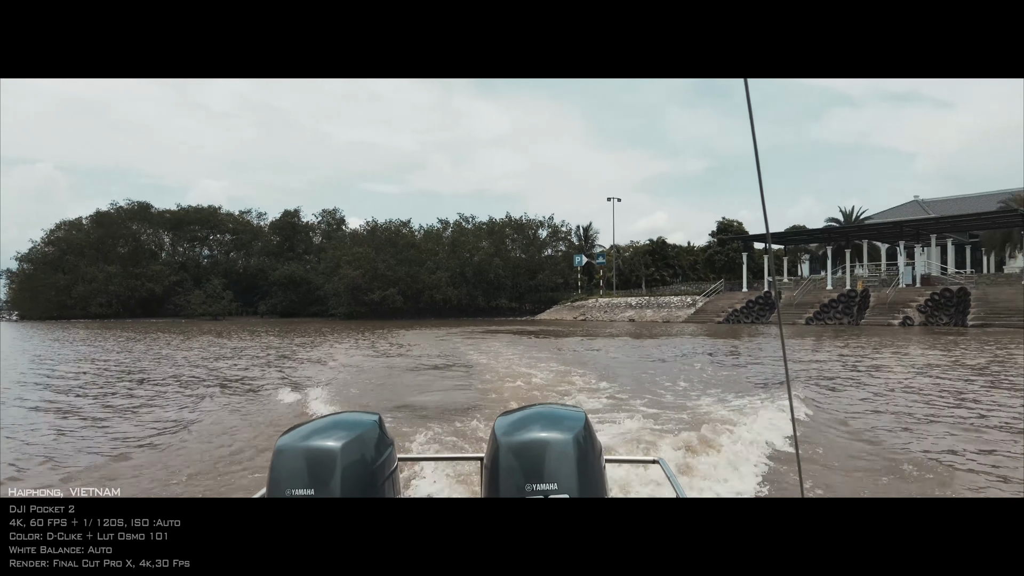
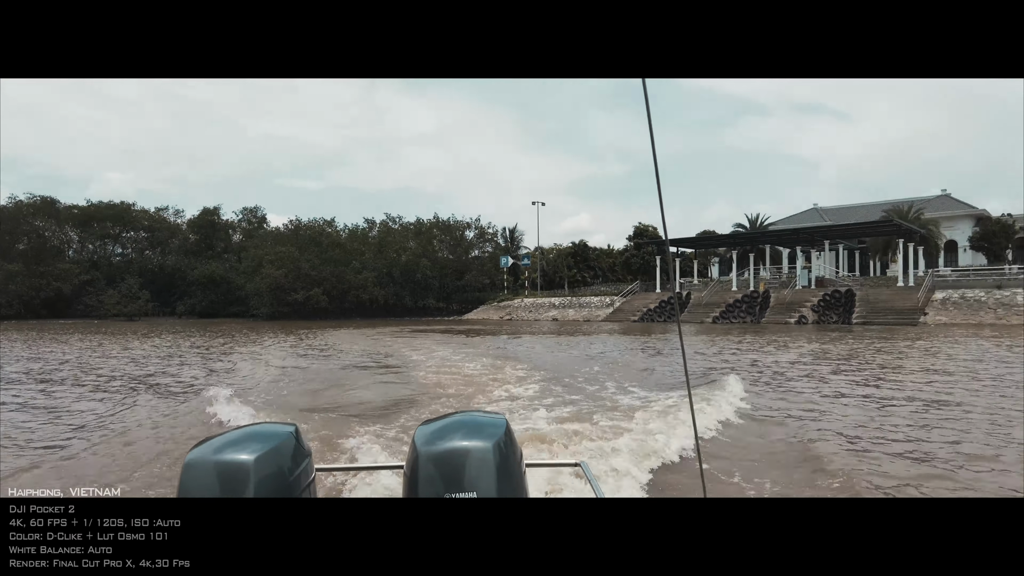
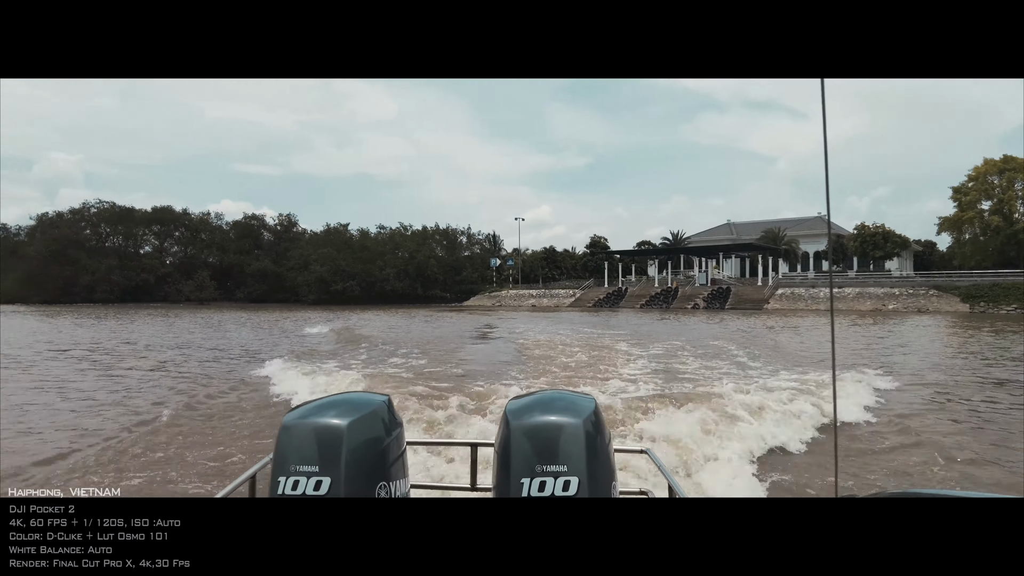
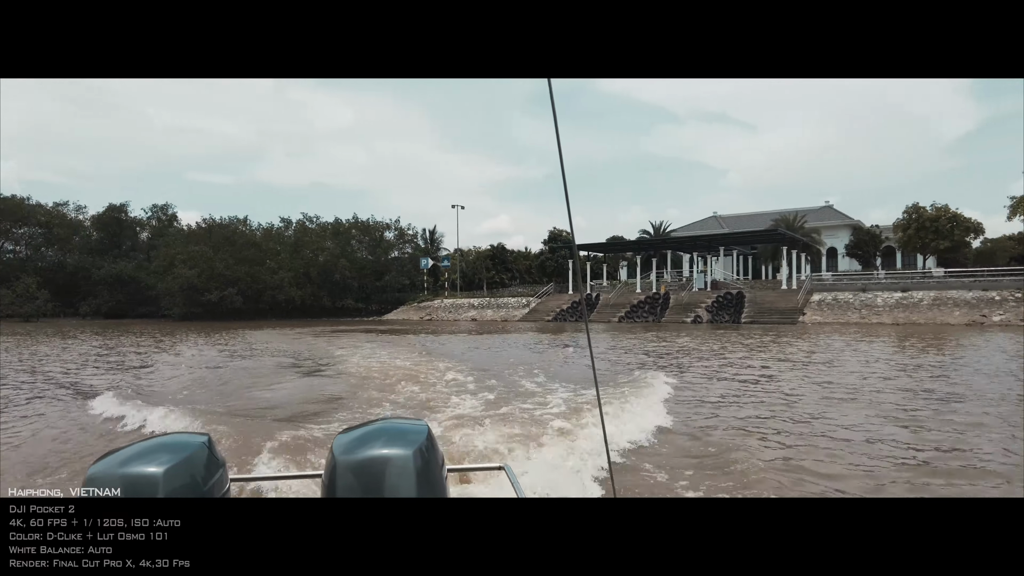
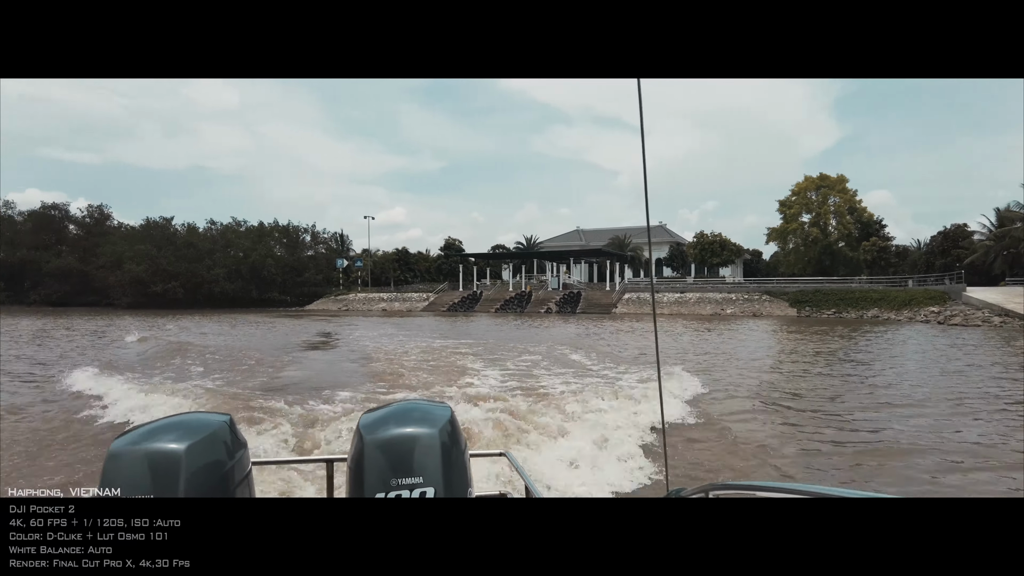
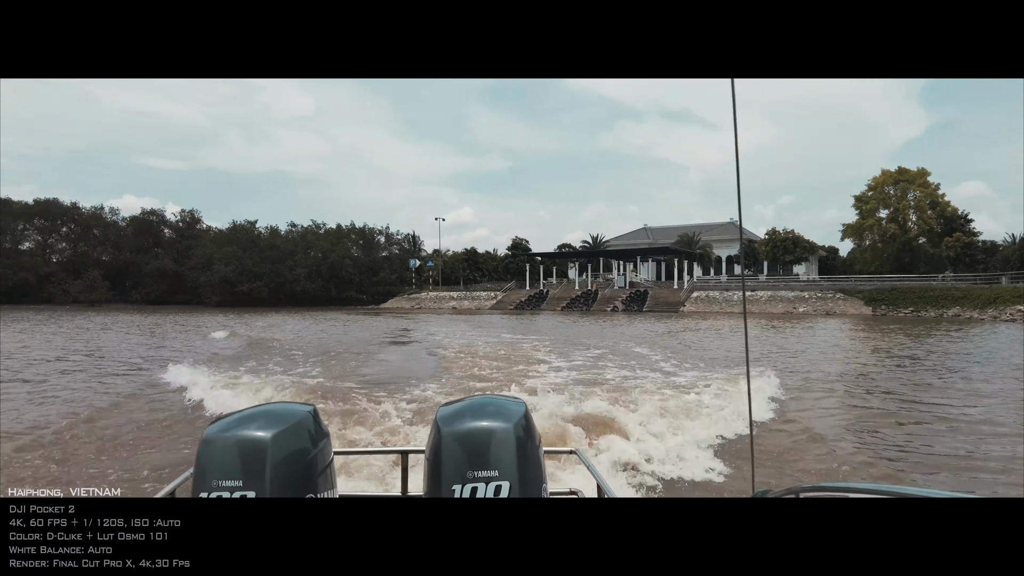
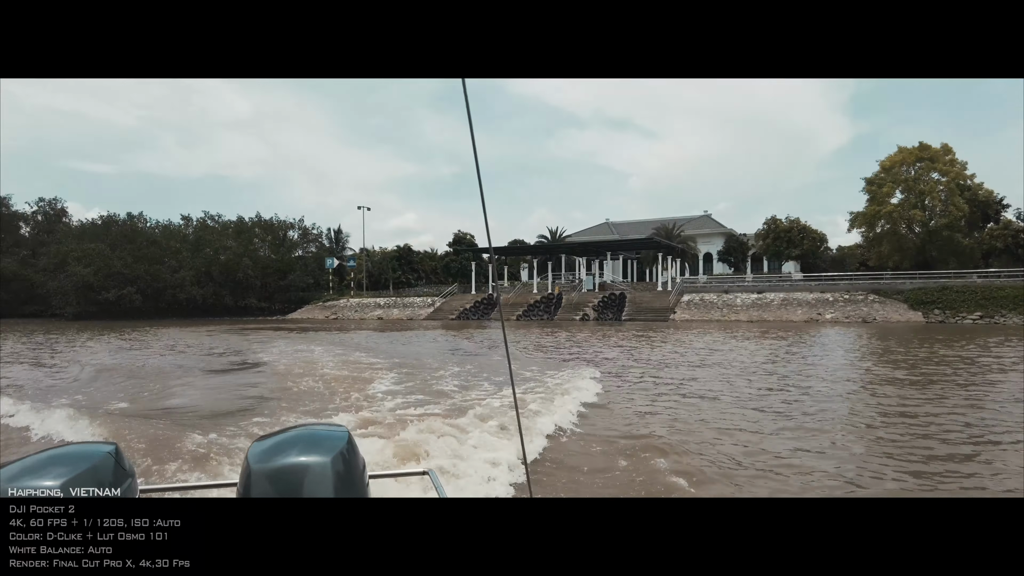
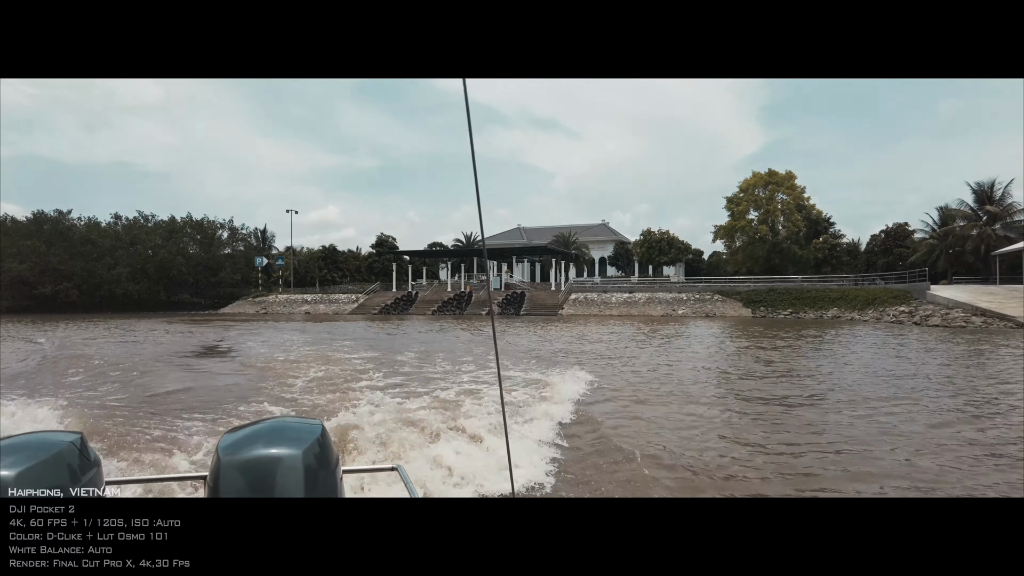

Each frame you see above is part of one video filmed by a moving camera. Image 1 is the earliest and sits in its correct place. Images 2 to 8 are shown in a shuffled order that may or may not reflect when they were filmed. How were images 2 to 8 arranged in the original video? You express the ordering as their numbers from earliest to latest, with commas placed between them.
2, 4, 7, 8, 5, 6, 3
